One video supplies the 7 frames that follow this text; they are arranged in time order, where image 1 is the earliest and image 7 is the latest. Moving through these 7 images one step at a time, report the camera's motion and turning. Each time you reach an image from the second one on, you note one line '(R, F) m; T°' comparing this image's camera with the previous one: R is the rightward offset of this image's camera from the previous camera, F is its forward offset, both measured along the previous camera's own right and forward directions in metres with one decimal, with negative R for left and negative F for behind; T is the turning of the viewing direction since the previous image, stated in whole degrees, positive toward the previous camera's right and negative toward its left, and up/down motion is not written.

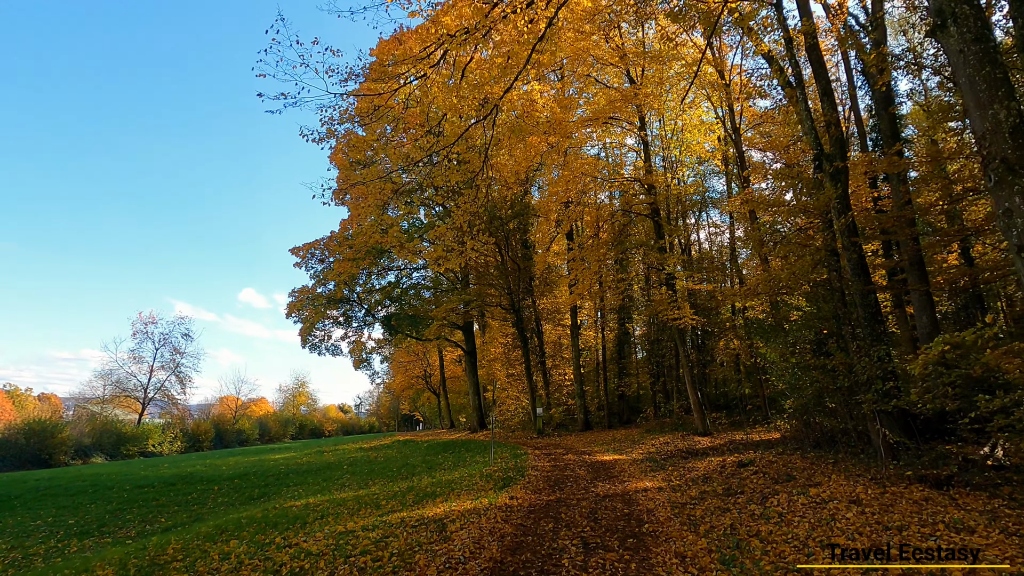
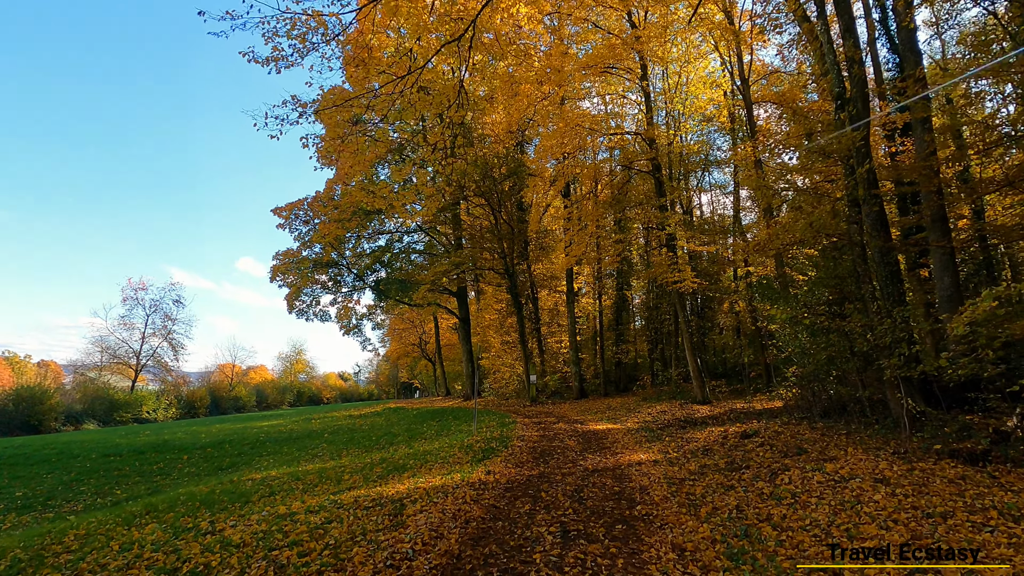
(+0.2, +0.9) m; 0°
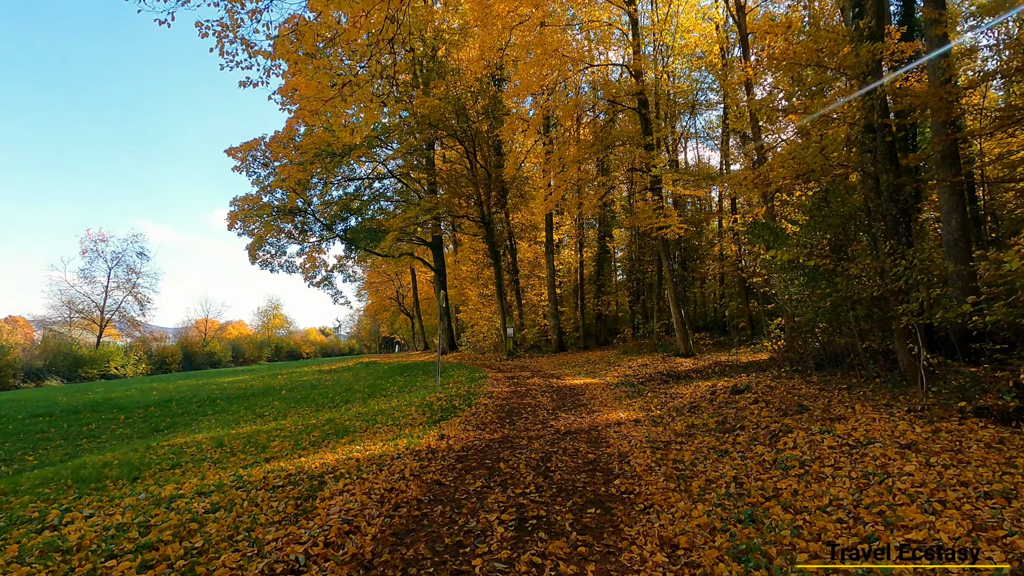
(+0.2, +1.0) m; +2°
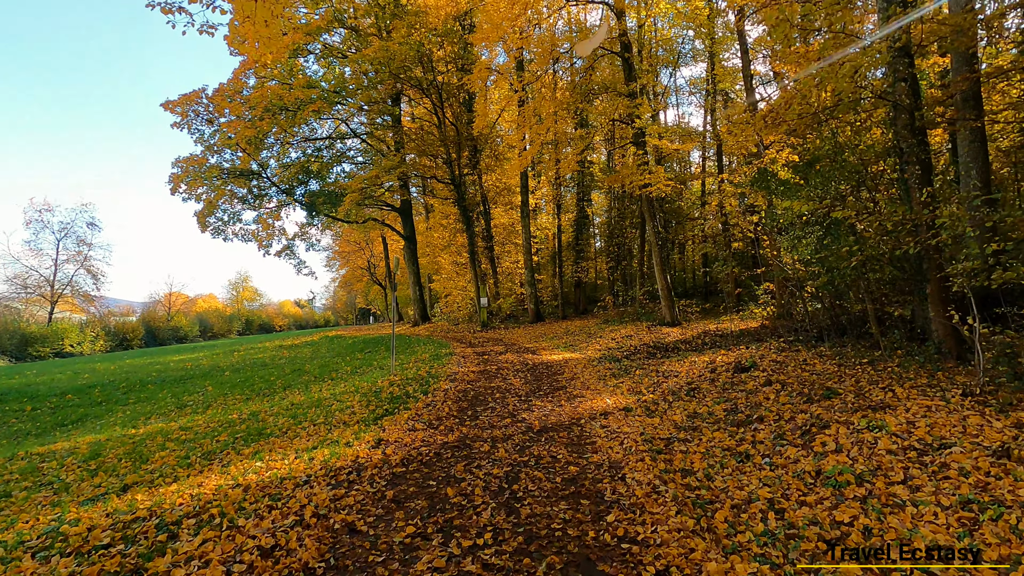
(+0.2, +1.2) m; +2°
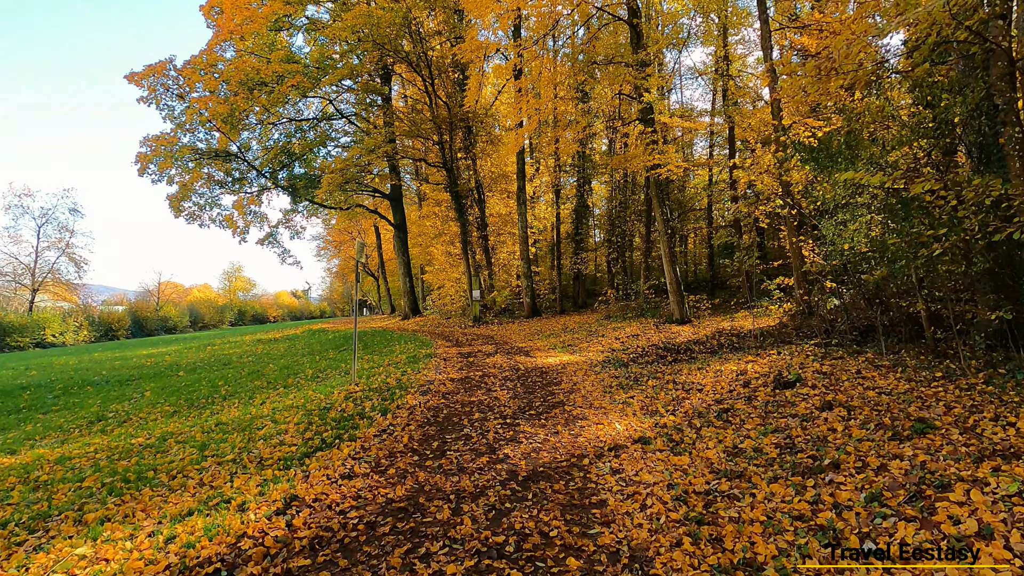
(+0.1, +1.2) m; 0°
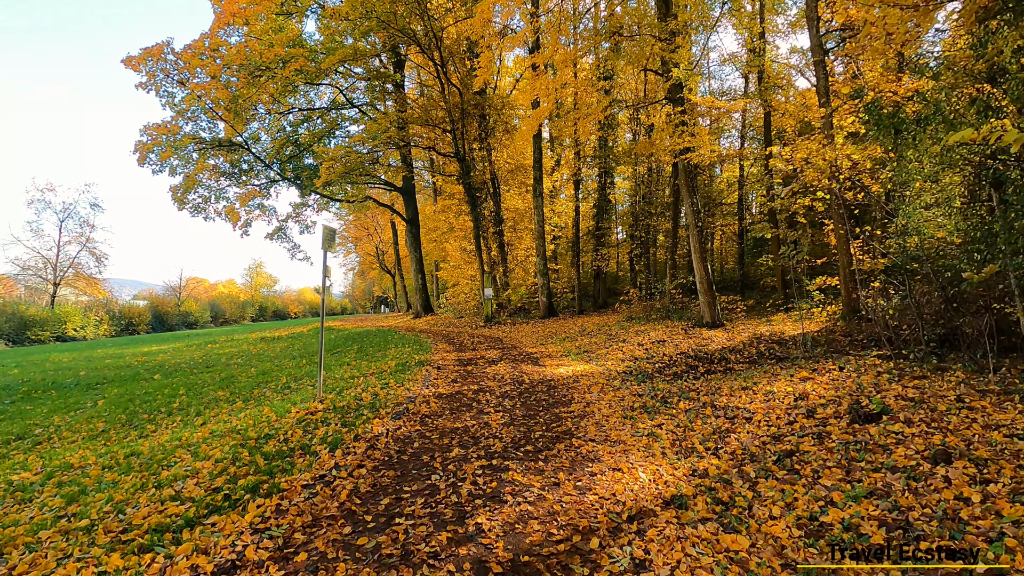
(+0.2, +1.1) m; -2°
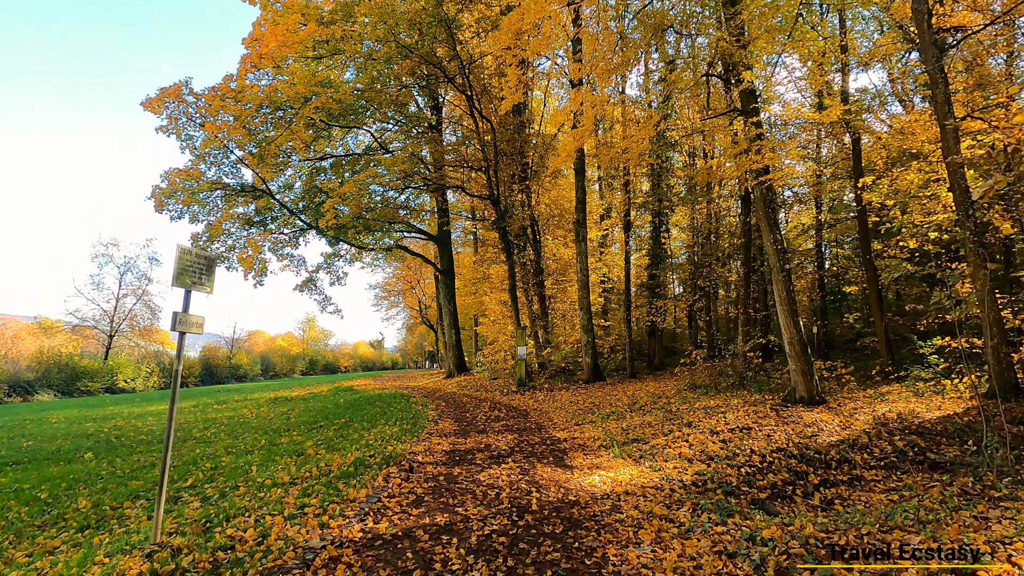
(+0.4, +2.2) m; -6°
